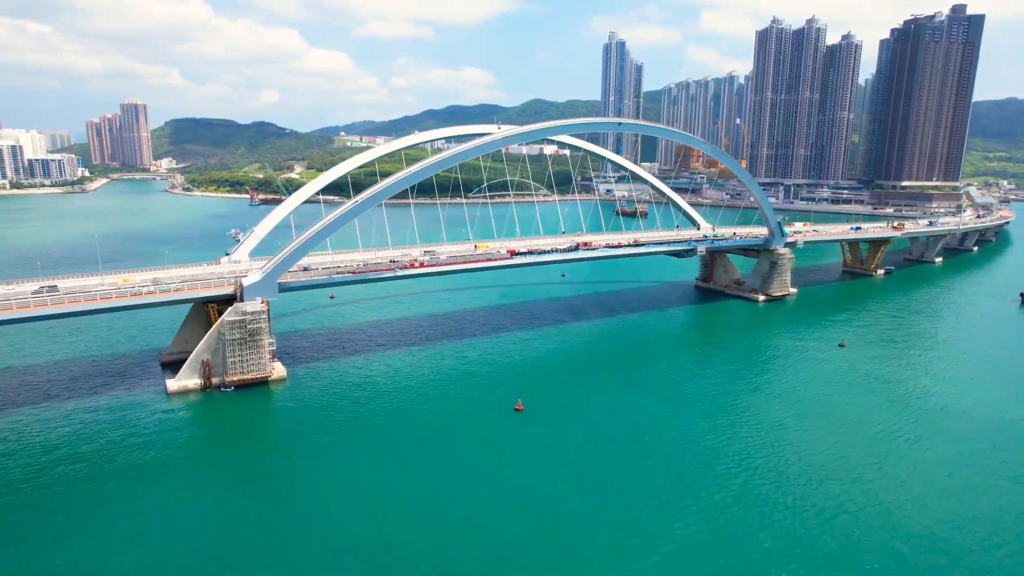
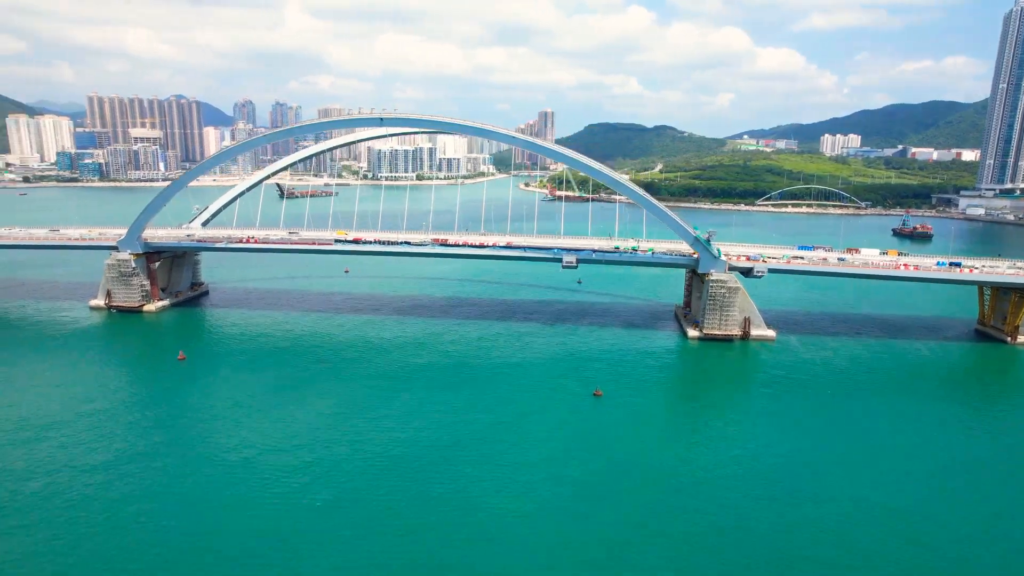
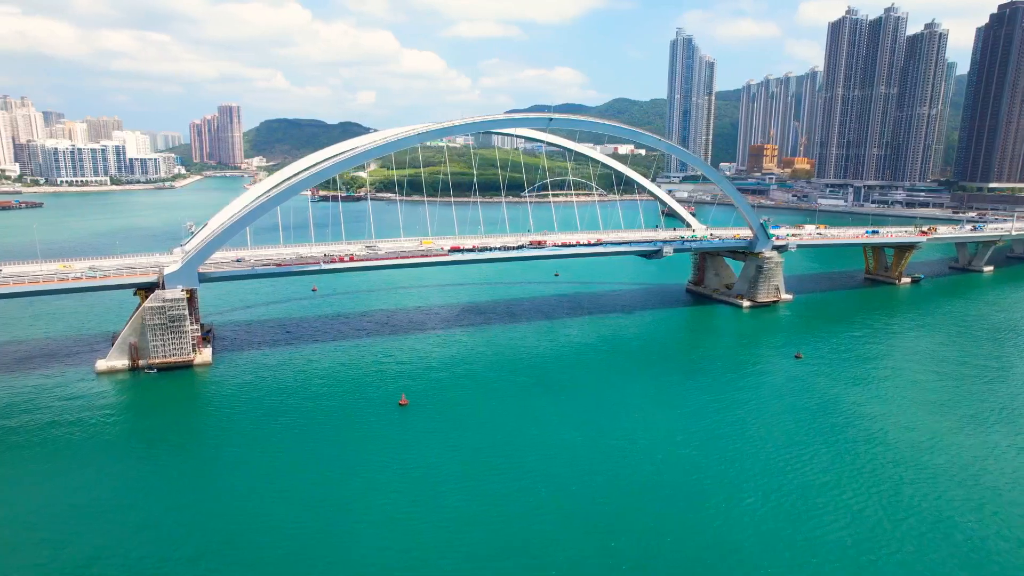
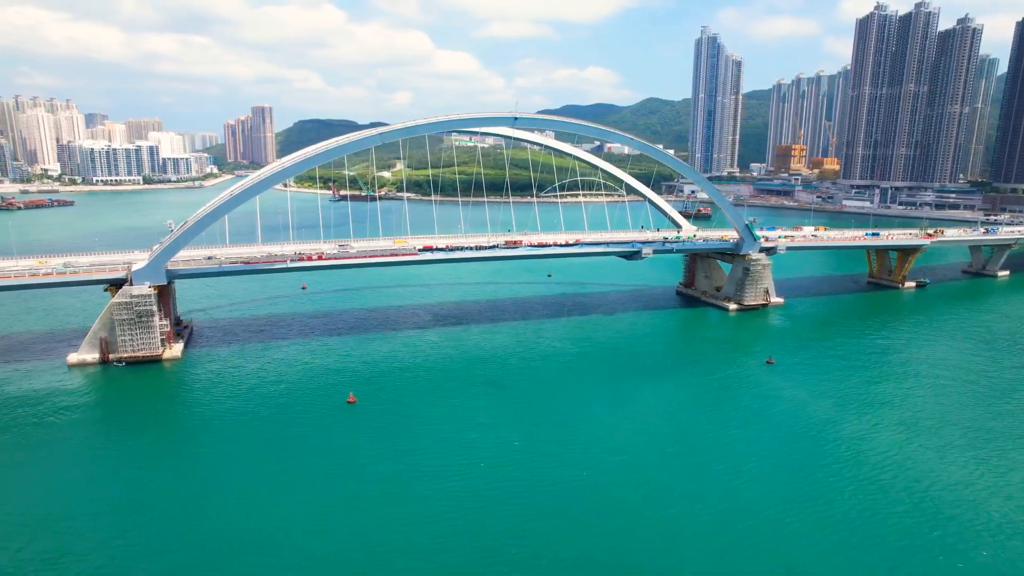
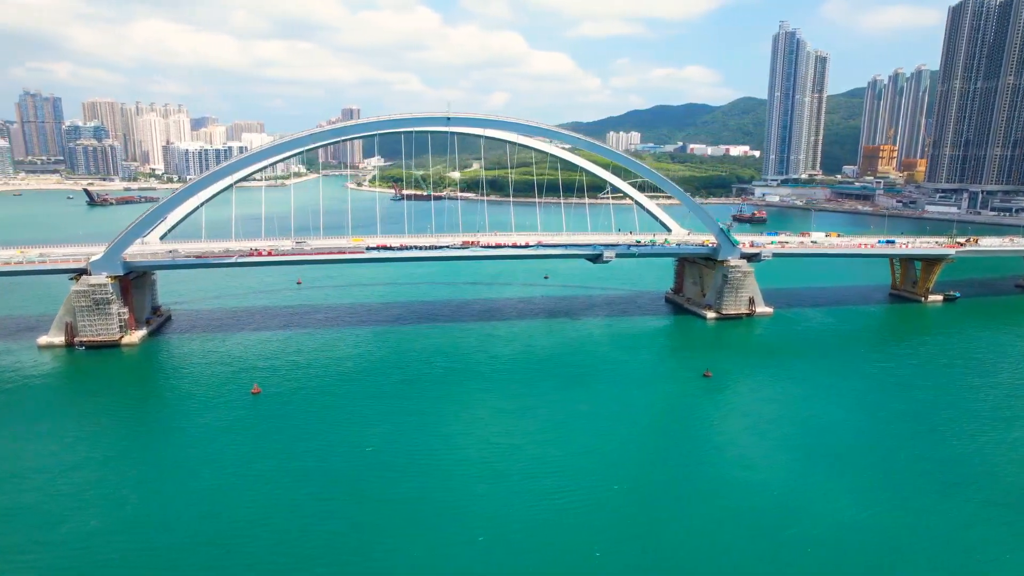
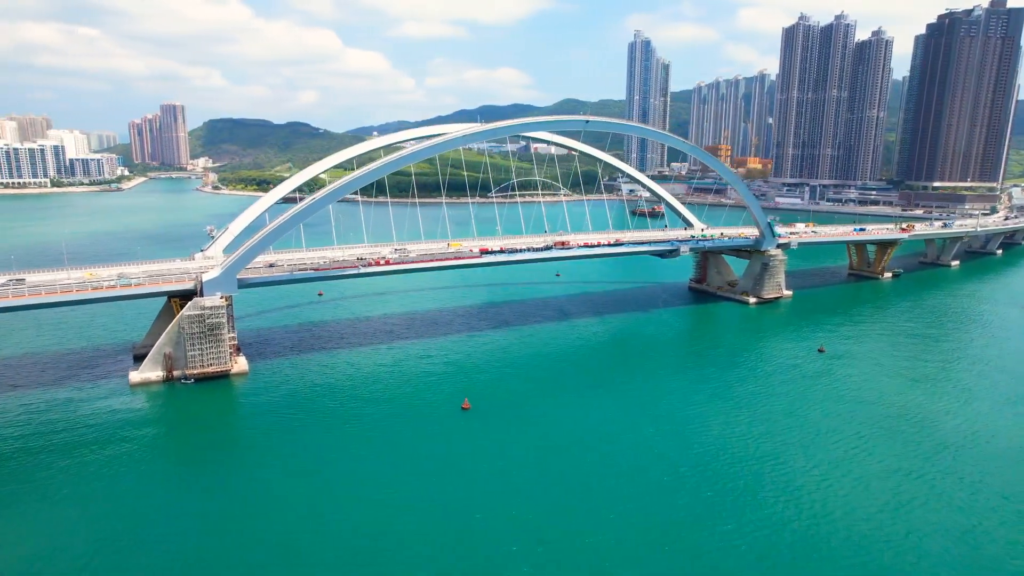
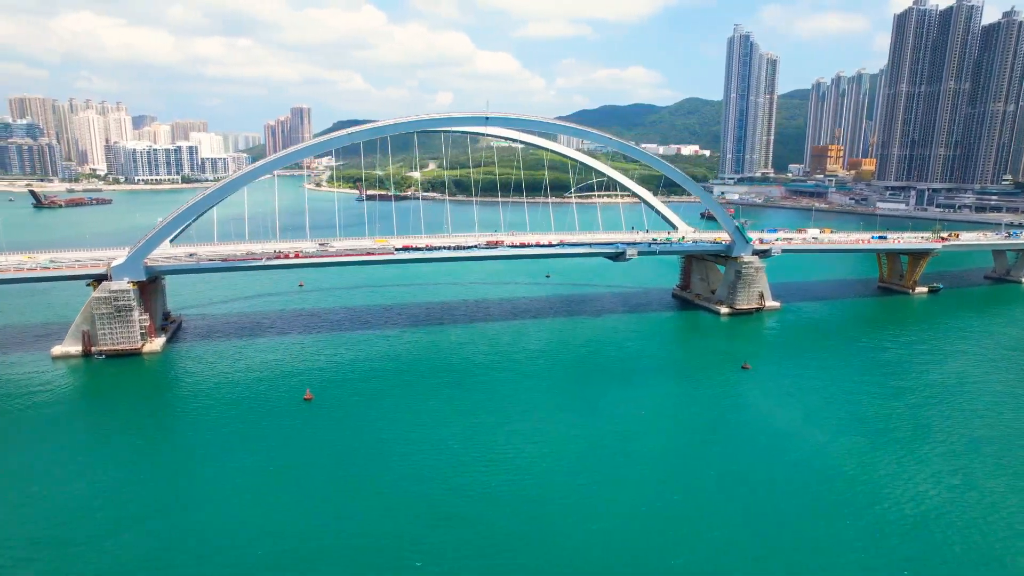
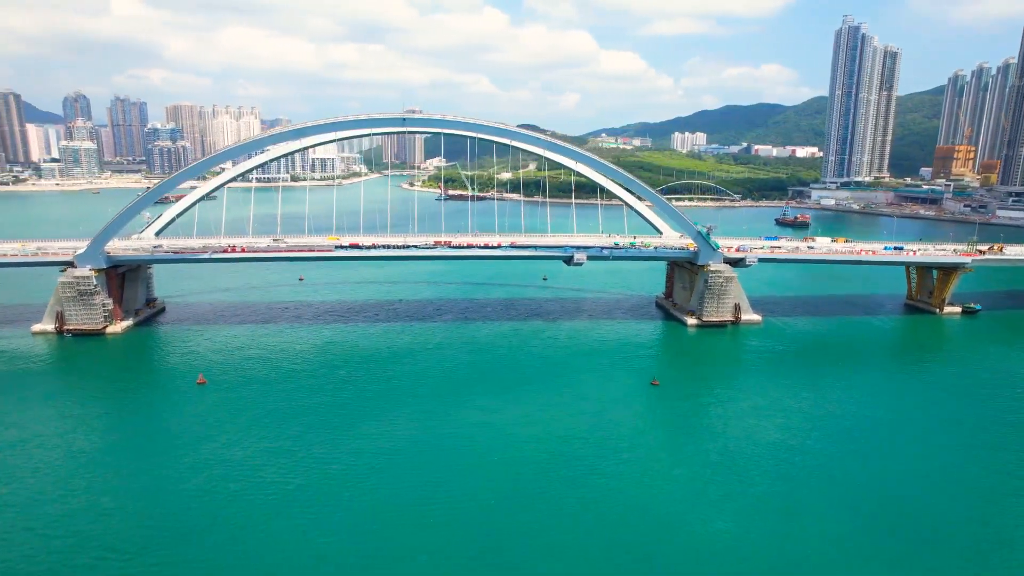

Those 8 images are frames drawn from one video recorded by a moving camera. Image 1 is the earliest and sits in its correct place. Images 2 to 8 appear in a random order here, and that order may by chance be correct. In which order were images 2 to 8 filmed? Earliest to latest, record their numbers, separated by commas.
6, 3, 4, 7, 5, 8, 2
